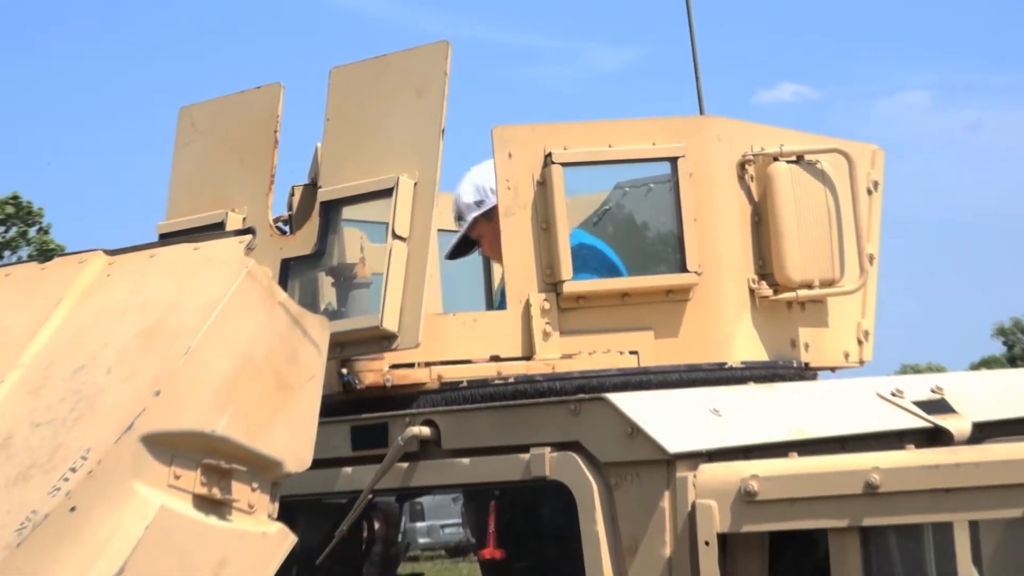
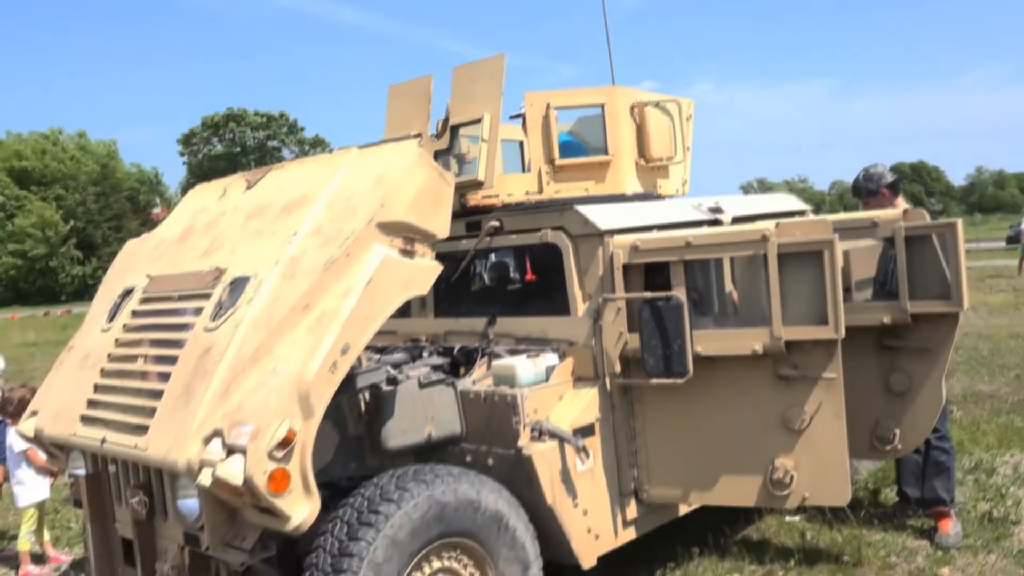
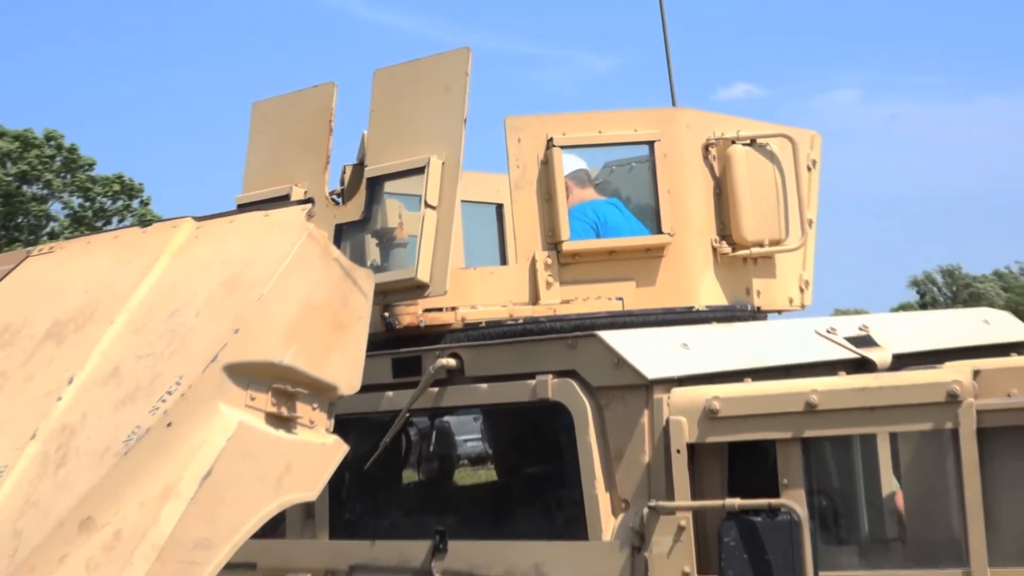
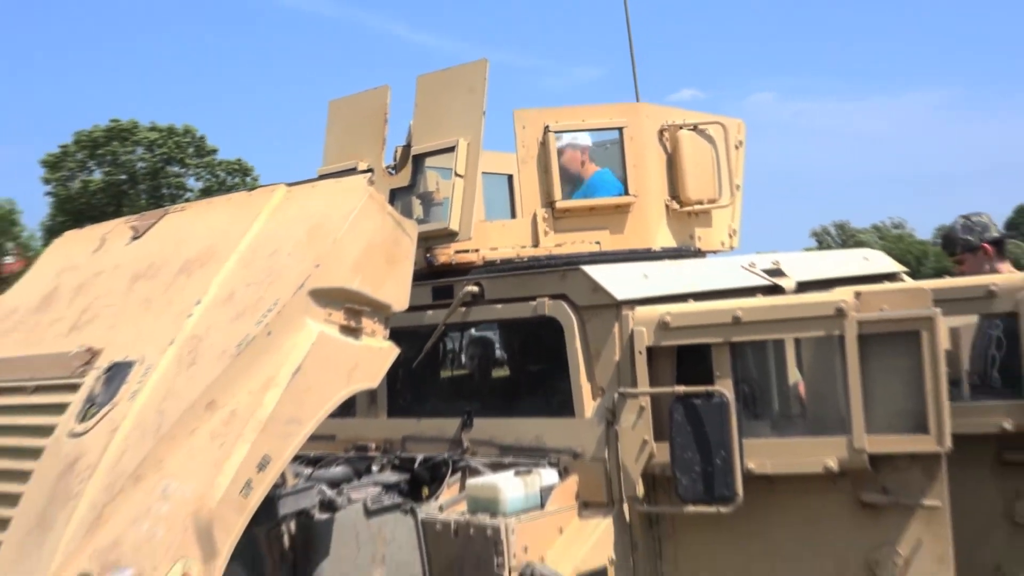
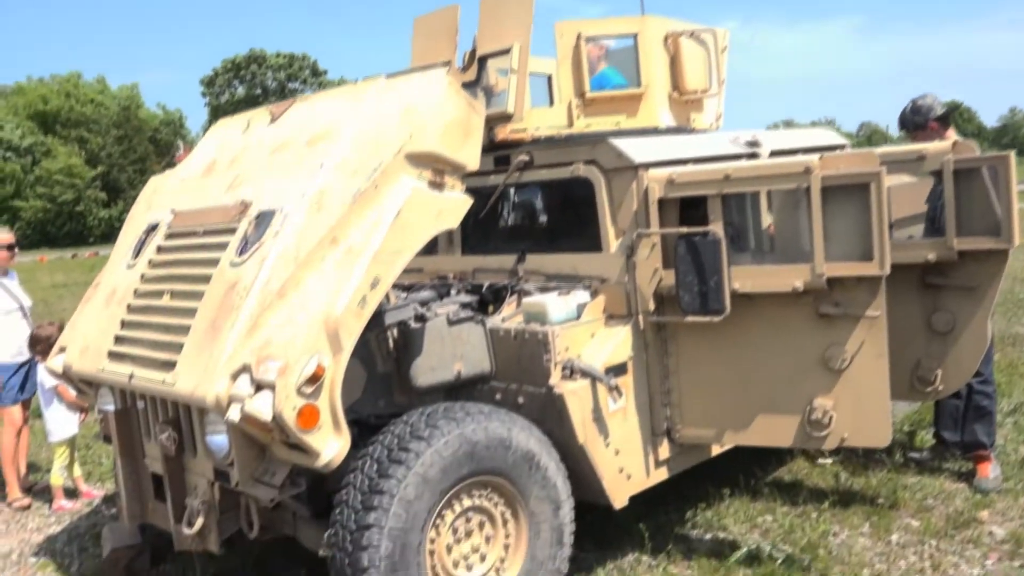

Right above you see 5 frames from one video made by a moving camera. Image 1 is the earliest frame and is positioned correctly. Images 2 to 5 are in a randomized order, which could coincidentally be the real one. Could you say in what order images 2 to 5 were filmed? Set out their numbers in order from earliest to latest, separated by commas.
3, 4, 2, 5
